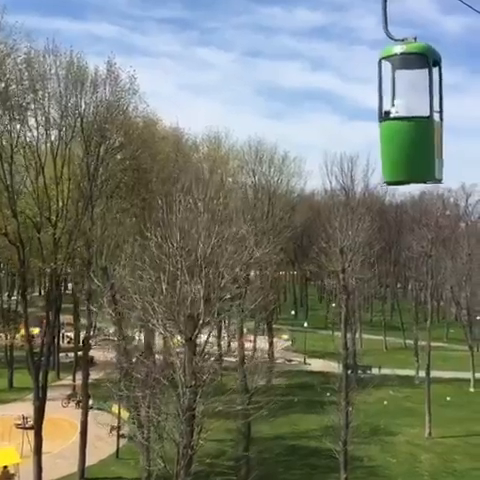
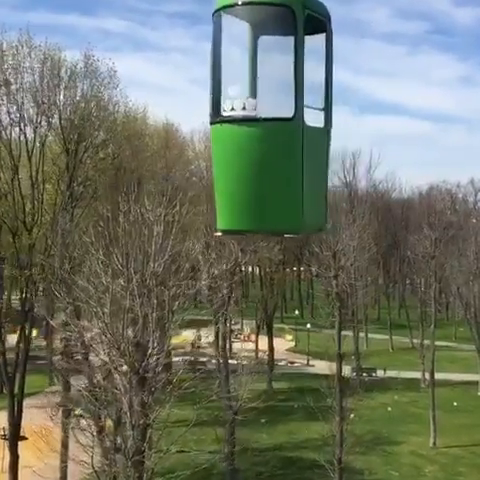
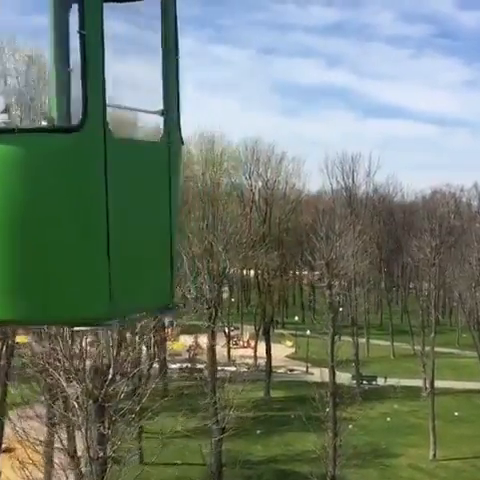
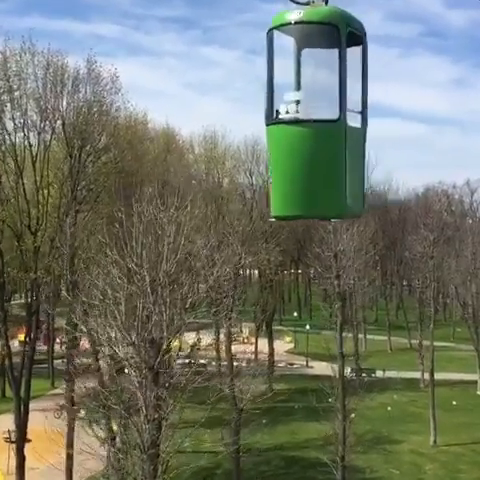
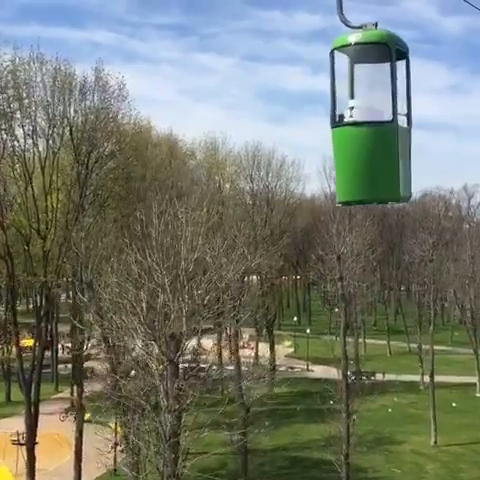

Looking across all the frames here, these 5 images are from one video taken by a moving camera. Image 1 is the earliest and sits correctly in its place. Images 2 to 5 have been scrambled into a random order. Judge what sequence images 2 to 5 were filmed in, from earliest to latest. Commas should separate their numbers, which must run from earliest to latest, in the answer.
5, 4, 2, 3
